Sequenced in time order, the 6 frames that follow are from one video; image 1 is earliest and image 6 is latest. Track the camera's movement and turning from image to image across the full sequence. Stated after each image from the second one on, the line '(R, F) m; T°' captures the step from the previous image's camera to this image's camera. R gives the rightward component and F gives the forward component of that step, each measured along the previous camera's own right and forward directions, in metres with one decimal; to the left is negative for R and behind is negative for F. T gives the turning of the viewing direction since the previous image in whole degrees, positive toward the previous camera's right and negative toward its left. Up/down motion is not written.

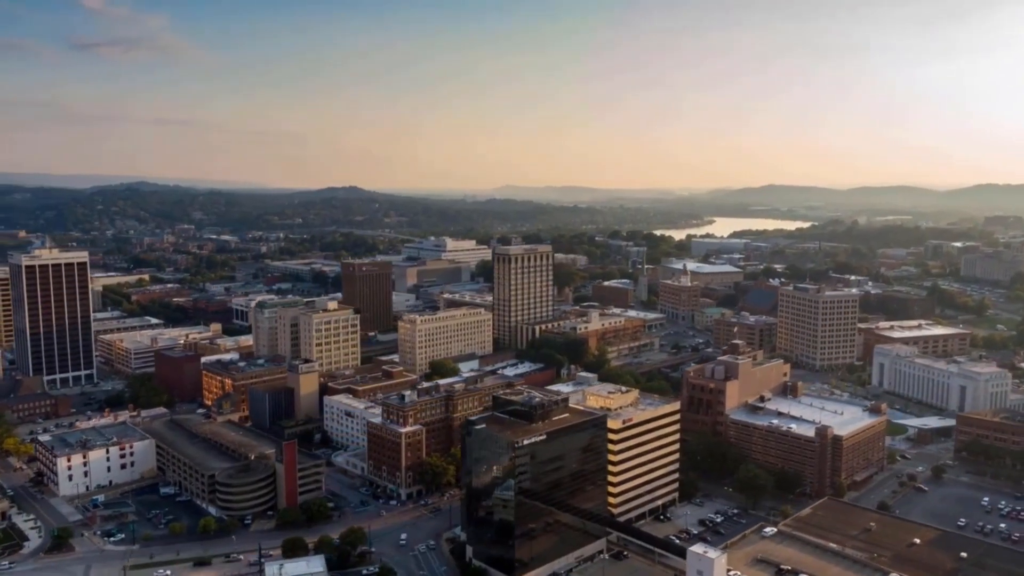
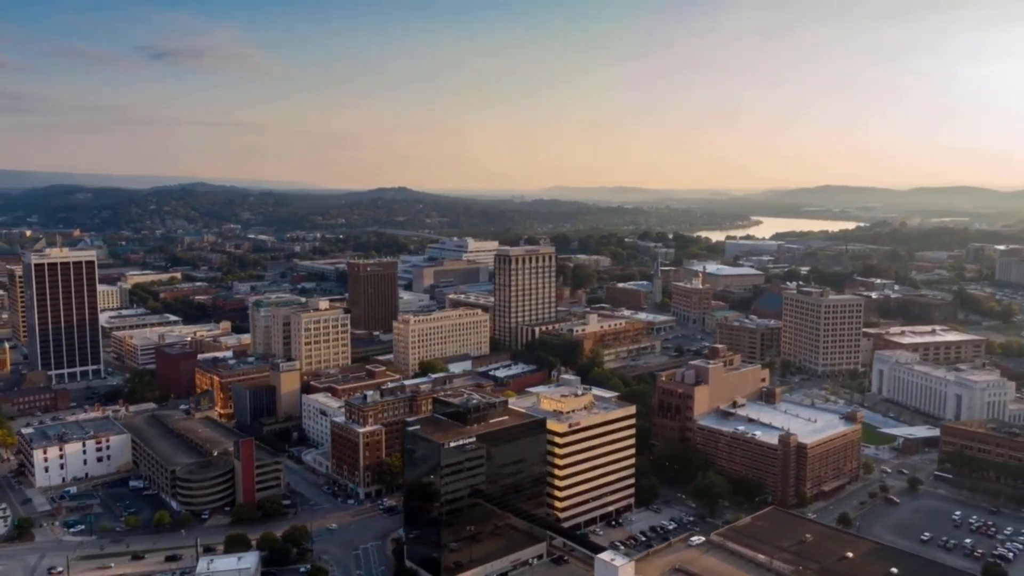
(+4.4, +0.2) m; -4°
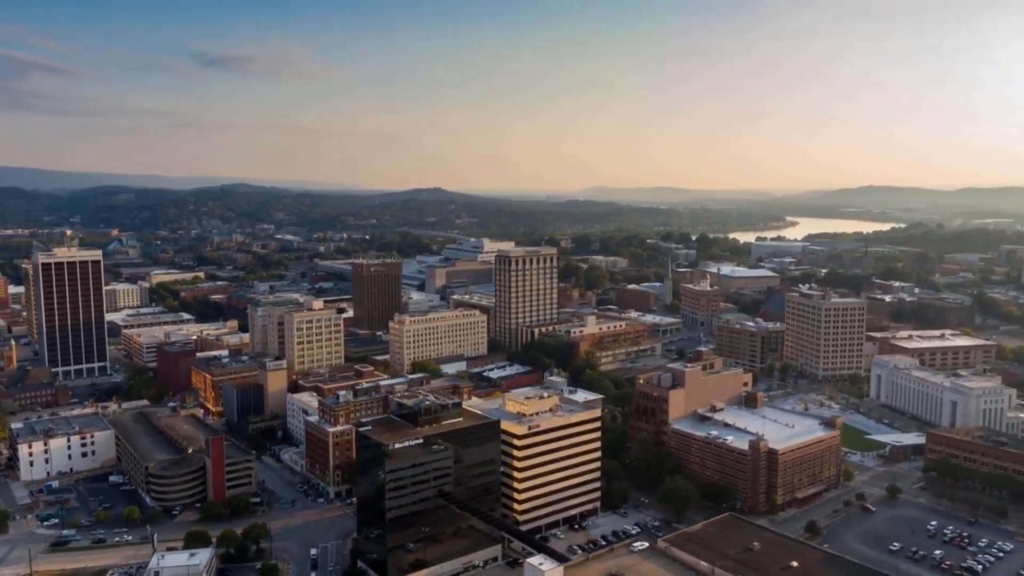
(+3.2, +0.2) m; -3°
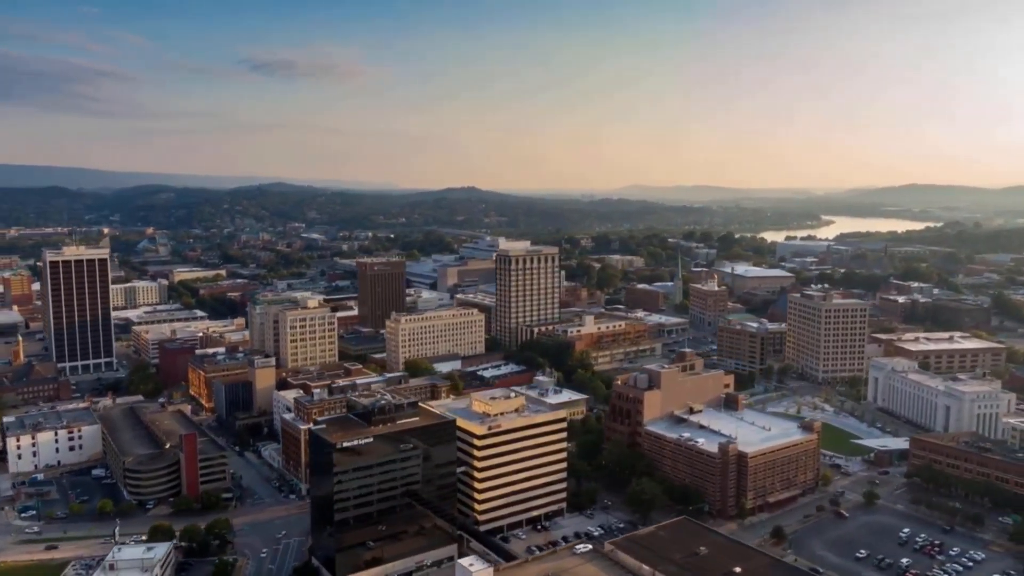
(+3.1, +0.2) m; -3°
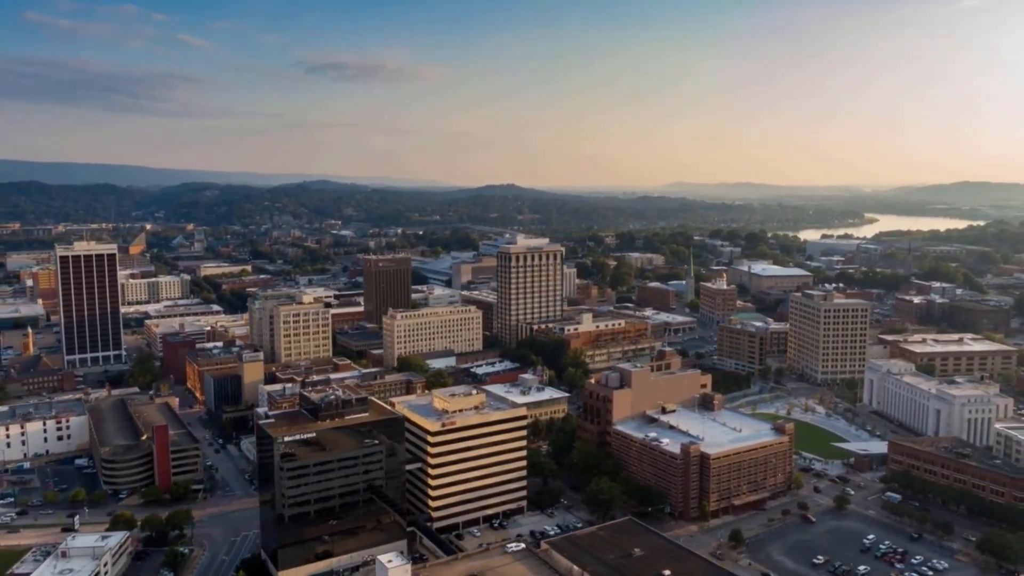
(+3.6, +0.2) m; -3°
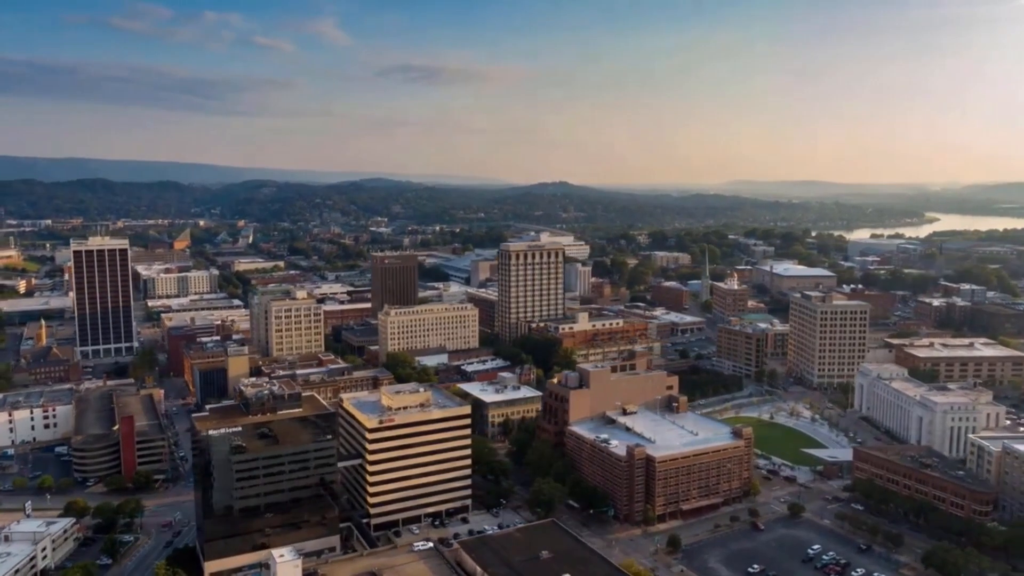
(+4.9, +0.4) m; -4°
